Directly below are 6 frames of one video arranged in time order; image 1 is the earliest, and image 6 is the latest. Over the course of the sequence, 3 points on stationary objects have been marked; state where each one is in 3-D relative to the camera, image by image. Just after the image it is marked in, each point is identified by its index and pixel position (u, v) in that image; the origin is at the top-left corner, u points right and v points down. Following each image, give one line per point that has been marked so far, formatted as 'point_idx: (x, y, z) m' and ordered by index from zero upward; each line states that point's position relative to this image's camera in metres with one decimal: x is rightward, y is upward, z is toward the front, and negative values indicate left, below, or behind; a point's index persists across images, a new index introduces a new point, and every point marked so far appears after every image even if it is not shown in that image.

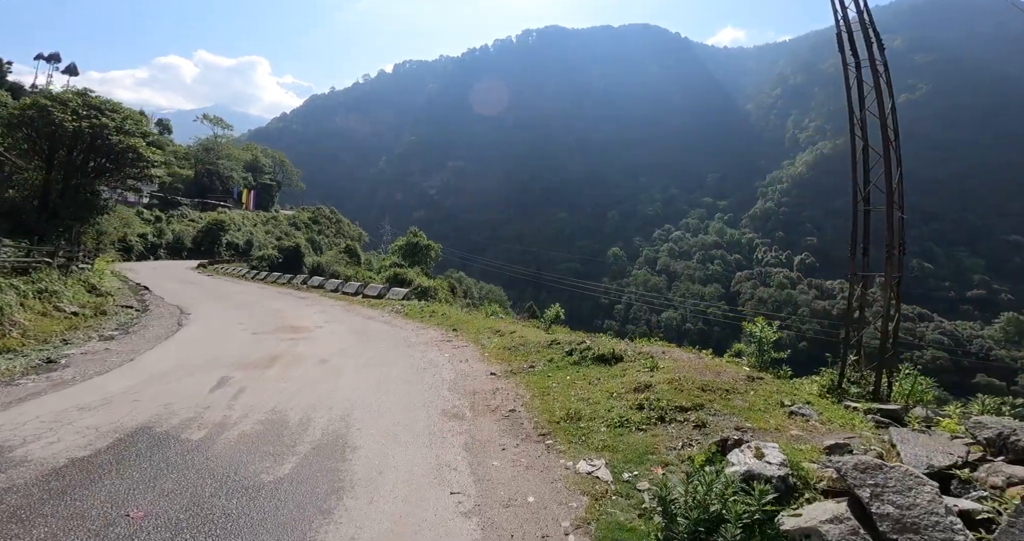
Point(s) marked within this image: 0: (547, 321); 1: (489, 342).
0: (+0.9, -1.5, +14.7) m
1: (-0.5, -1.5, +11.2) m
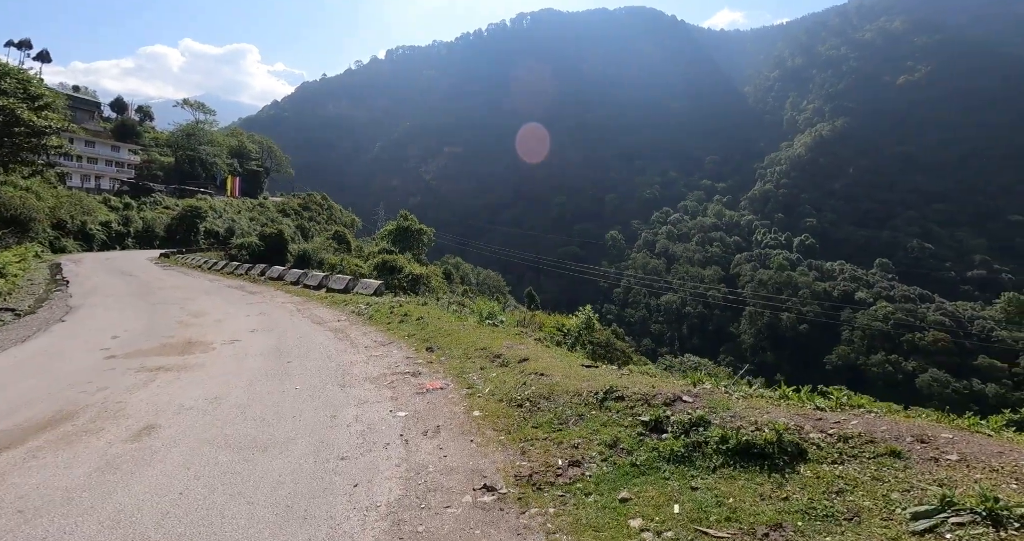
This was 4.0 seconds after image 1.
0: (+1.0, -1.2, +9.5) m
1: (-0.3, -1.2, +6.0) m
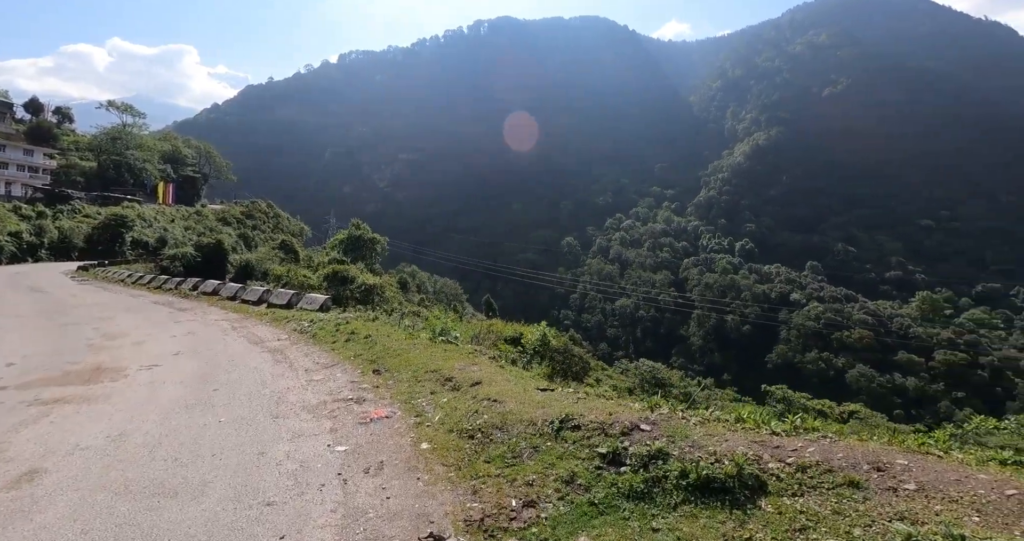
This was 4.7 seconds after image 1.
0: (+0.2, -1.4, +9.3) m
1: (-0.8, -1.5, +5.7) m
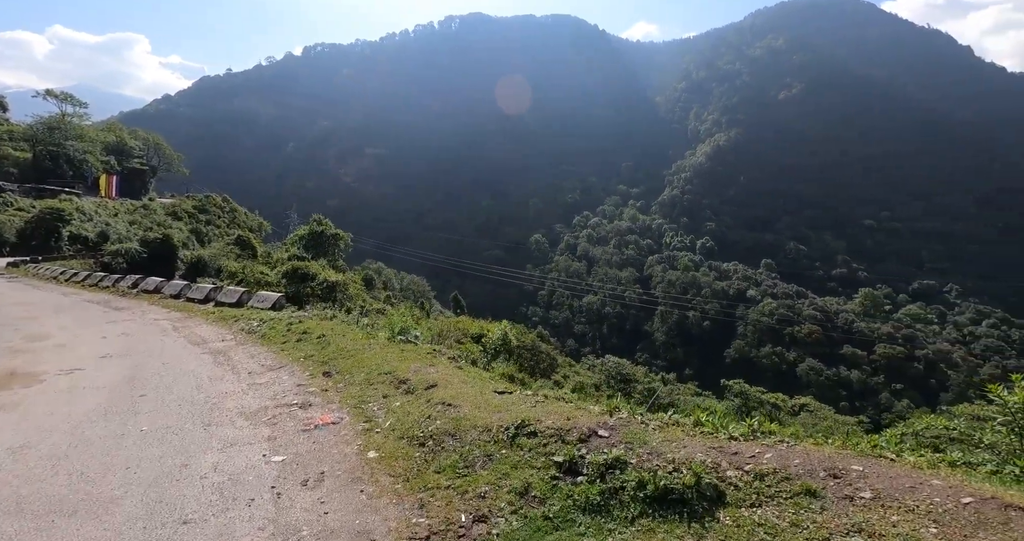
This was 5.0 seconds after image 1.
0: (-0.4, -1.4, +9.0) m
1: (-1.2, -1.4, +5.3) m
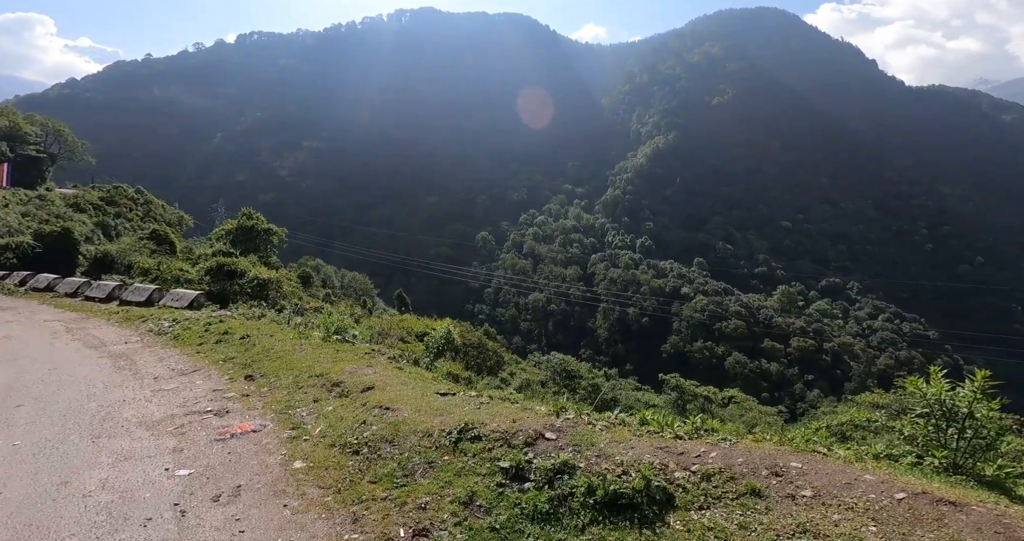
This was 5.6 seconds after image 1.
0: (-1.3, -1.3, +8.6) m
1: (-1.7, -1.4, +4.9) m
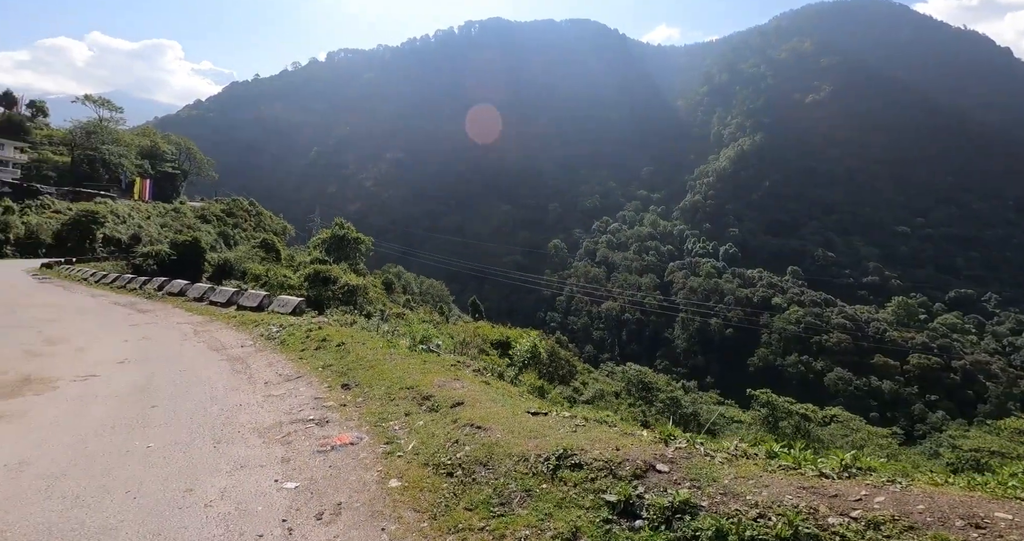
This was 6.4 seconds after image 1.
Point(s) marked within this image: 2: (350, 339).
0: (0.0, -1.5, +8.4) m
1: (-0.9, -1.5, +4.8) m
2: (-2.5, -1.0, +8.4) m
